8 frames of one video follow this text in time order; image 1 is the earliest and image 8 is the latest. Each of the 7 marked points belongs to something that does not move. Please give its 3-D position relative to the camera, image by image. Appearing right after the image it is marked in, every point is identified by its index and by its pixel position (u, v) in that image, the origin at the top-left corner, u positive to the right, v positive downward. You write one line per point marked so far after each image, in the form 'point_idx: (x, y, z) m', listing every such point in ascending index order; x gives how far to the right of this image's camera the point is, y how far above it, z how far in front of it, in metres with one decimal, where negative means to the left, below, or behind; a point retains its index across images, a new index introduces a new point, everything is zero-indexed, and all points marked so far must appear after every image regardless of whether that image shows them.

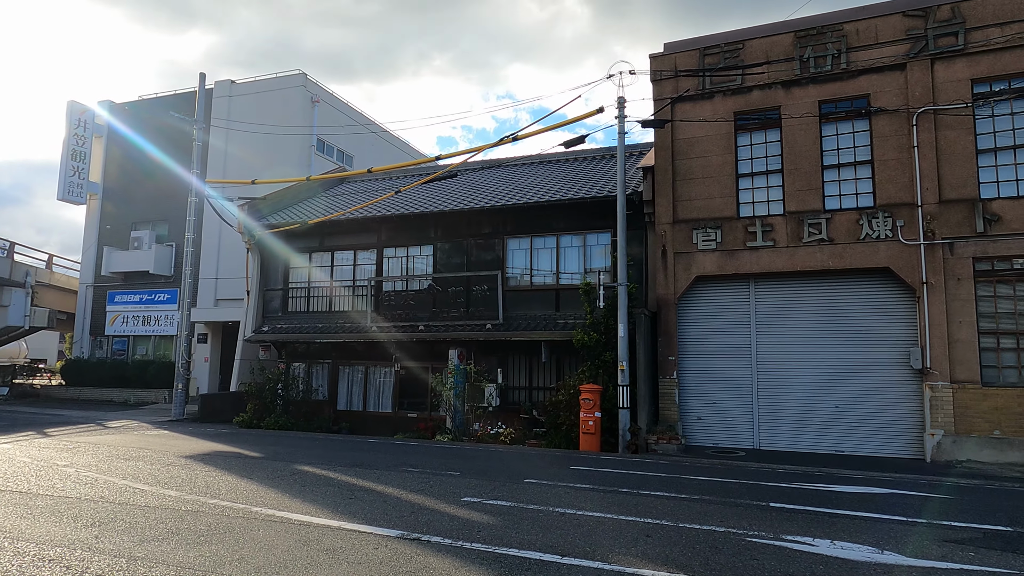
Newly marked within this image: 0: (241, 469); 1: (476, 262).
0: (-3.9, -2.6, +9.6) m
1: (-1.0, +0.7, +17.3) m
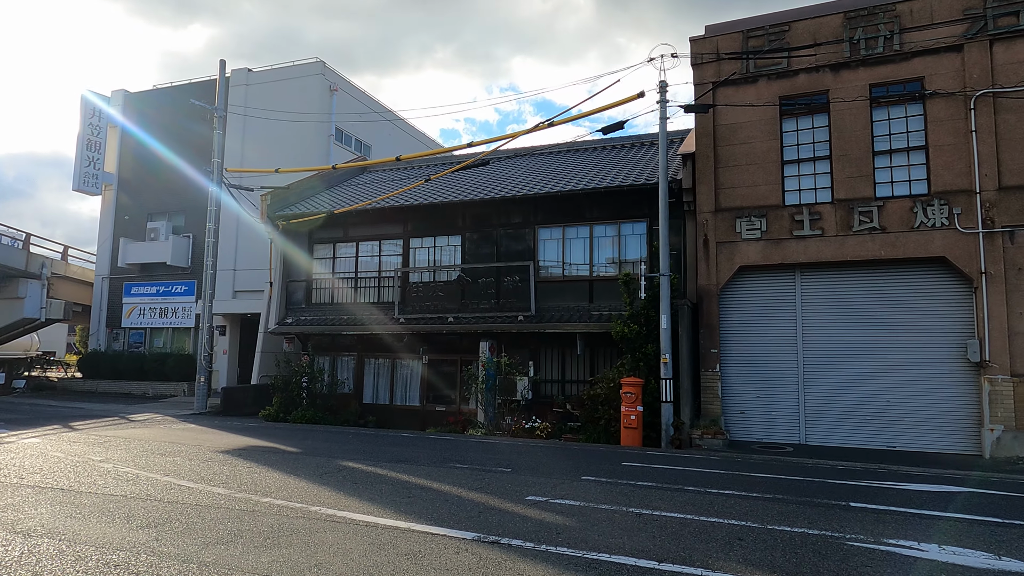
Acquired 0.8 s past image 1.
0: (-3.2, -2.5, +9.3) m
1: (-0.2, +0.9, +16.9) m
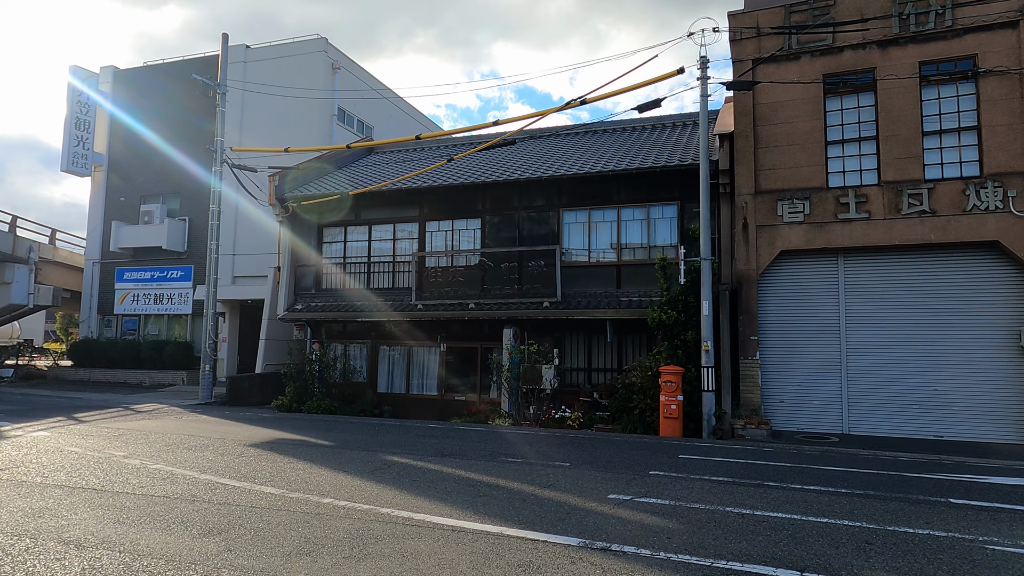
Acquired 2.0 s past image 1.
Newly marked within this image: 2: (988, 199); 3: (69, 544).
0: (-2.4, -2.2, +8.6) m
1: (+0.4, +1.3, +16.3) m
2: (+8.4, +1.6, +11.7) m
3: (-3.3, -1.9, +5.0) m
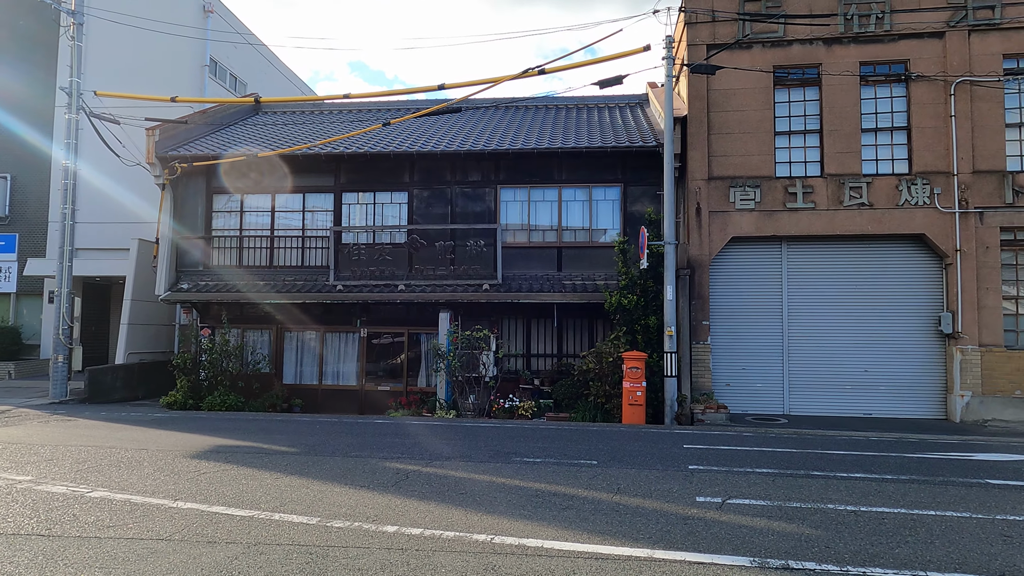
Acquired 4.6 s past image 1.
0: (-2.1, -2.0, +7.2) m
1: (-1.2, +1.7, +15.2) m
2: (+7.7, +1.8, +12.7) m
3: (-2.1, -1.8, +3.4) m
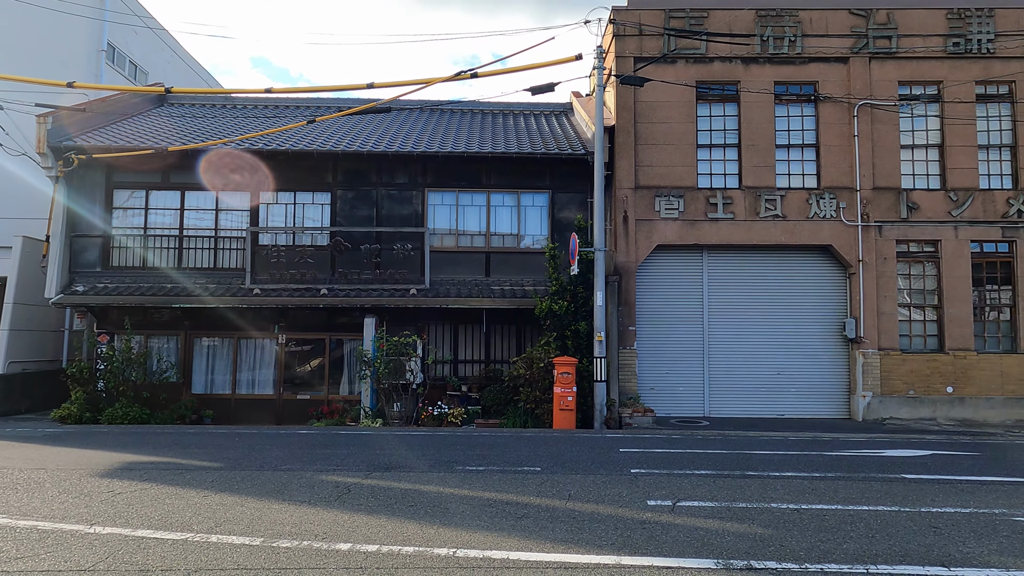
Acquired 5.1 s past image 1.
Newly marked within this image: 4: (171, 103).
0: (-2.6, -2.0, +6.7) m
1: (-2.8, +1.6, +14.8) m
2: (+6.4, +1.6, +13.5) m
3: (-2.1, -1.8, +2.9) m
4: (-9.1, +5.0, +17.8) m
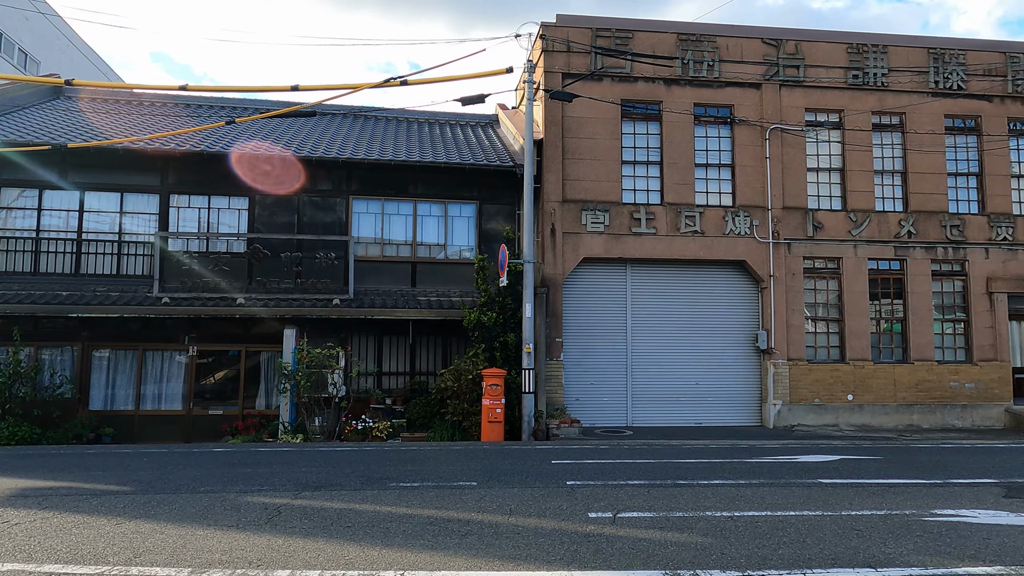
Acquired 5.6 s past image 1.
0: (-3.2, -2.1, +6.2) m
1: (-4.4, +1.4, +14.3) m
2: (+4.9, +1.3, +14.2) m
3: (-2.2, -1.8, +2.6) m
4: (-11.0, +4.8, +16.5) m
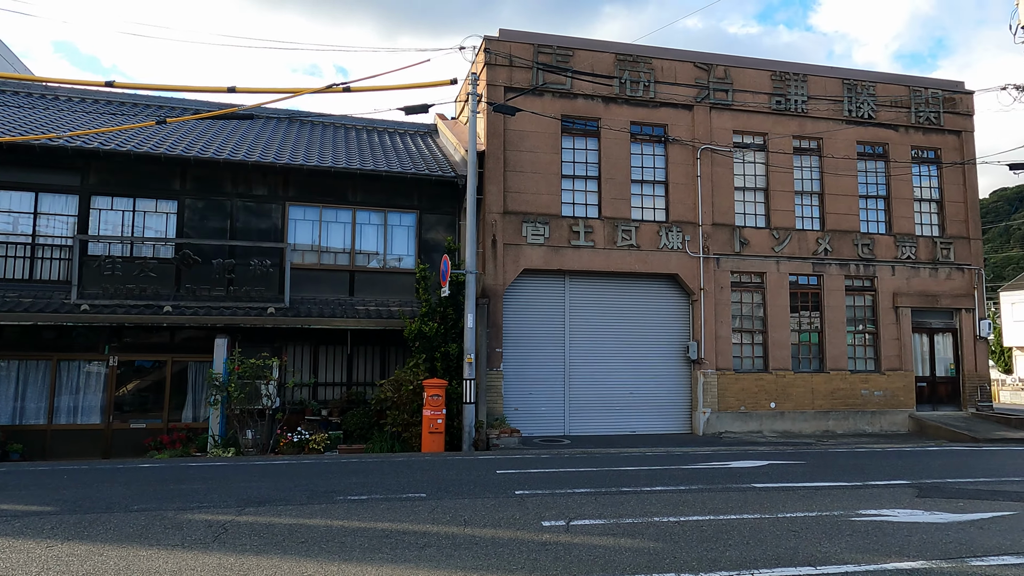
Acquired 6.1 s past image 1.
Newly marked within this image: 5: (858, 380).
0: (-3.6, -2.2, +5.9) m
1: (-5.6, +1.2, +13.8) m
2: (+3.6, +1.1, +14.8) m
3: (-2.2, -1.8, +2.4) m
4: (-12.5, +4.7, +15.4) m
5: (+8.0, -2.1, +15.4) m
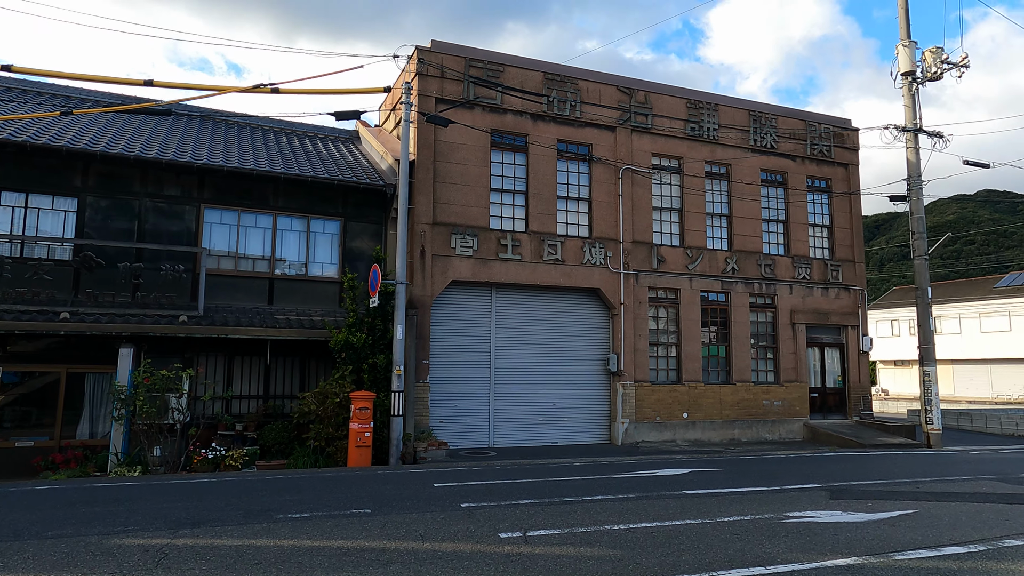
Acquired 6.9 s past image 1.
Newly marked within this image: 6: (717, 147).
0: (-3.9, -2.2, +5.3) m
1: (-7.0, +1.1, +12.9) m
2: (+1.9, +0.7, +15.2) m
3: (-2.0, -1.9, +2.1) m
4: (-14.0, +4.7, +13.5) m
5: (+6.2, -2.6, +16.5) m
6: (+5.2, +3.6, +16.9) m
